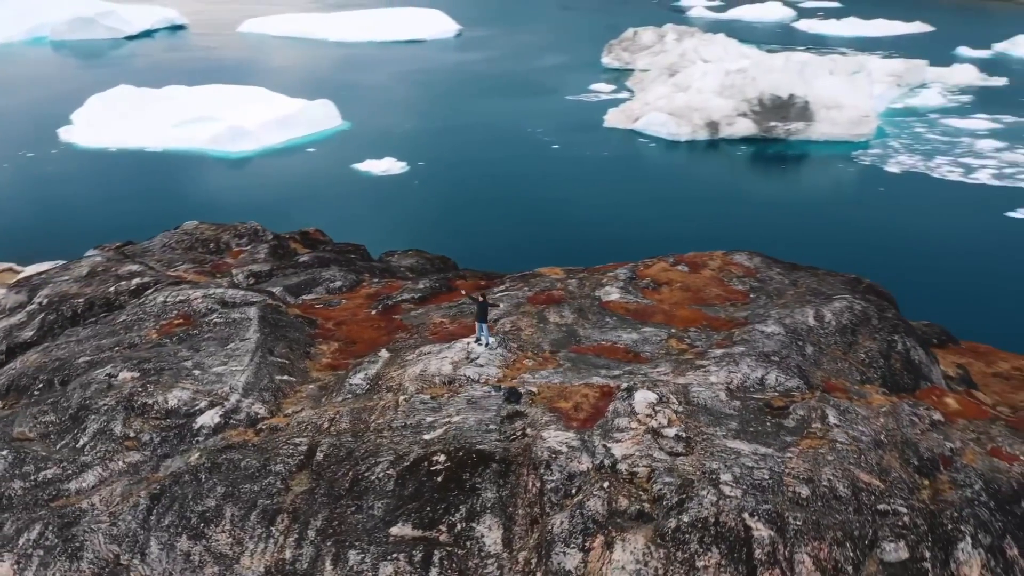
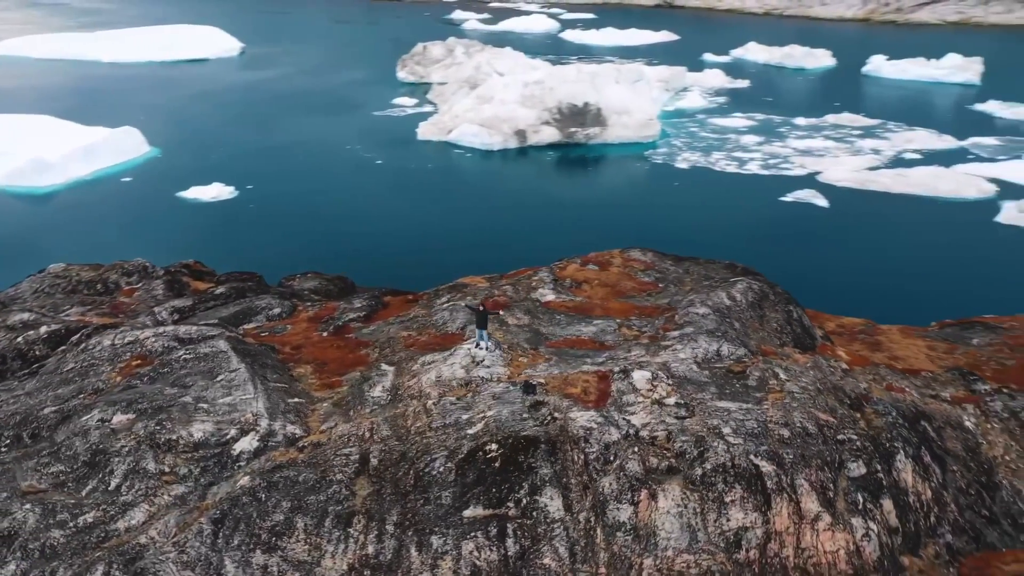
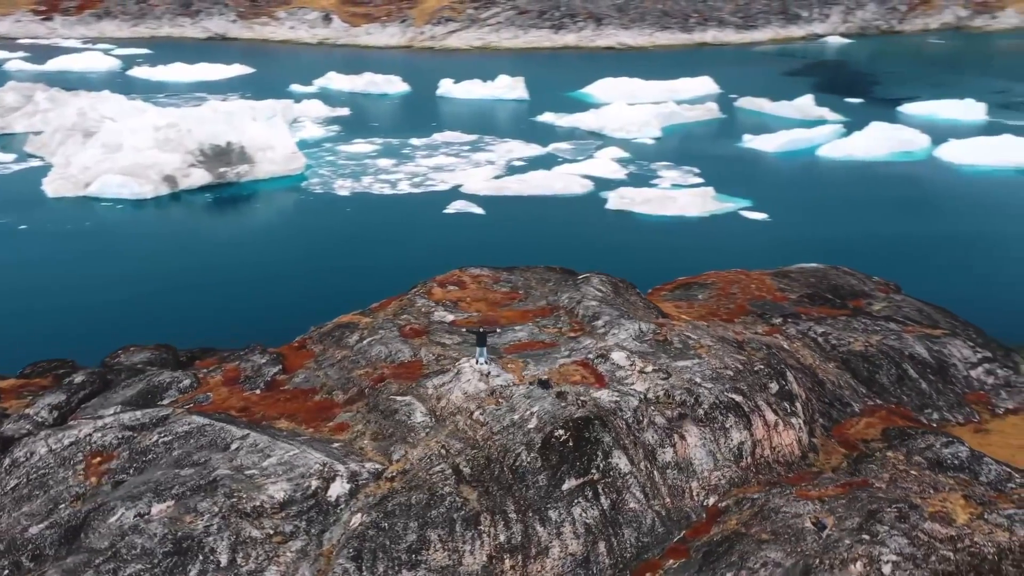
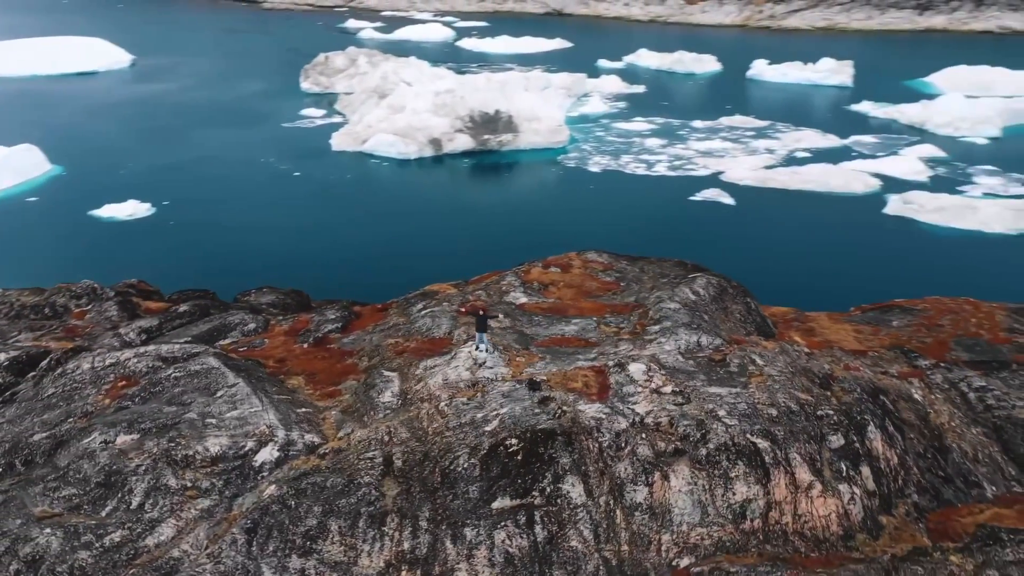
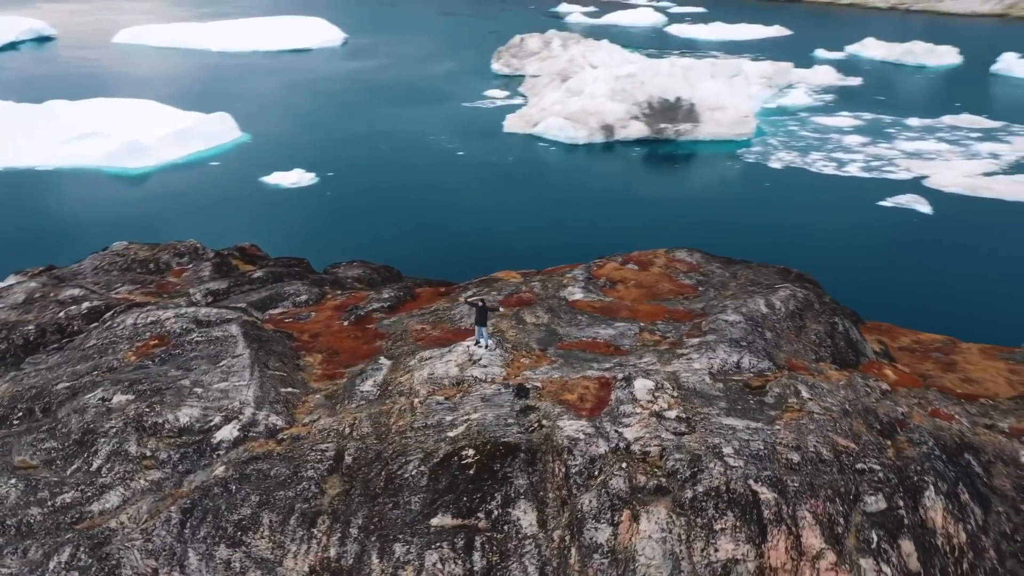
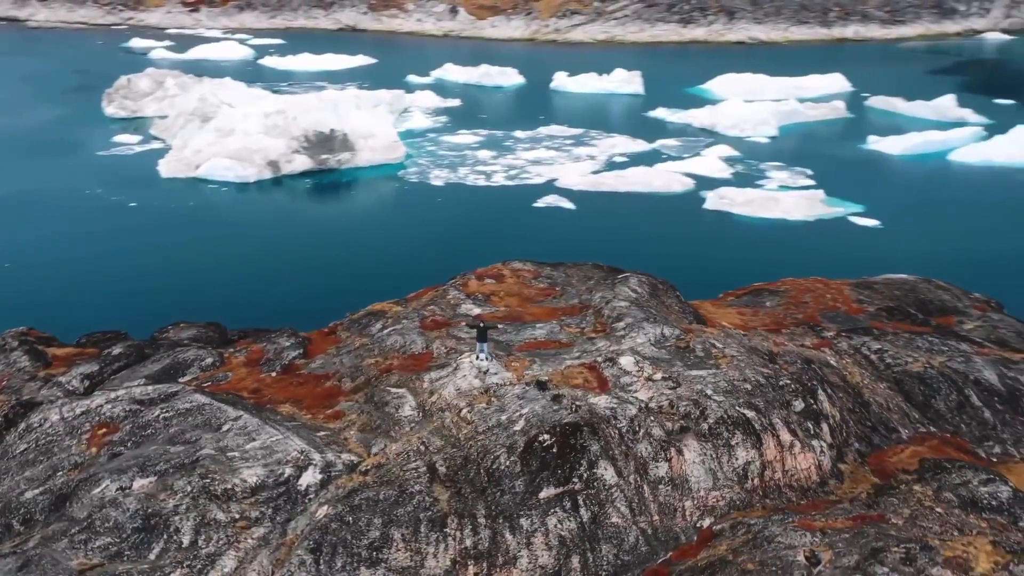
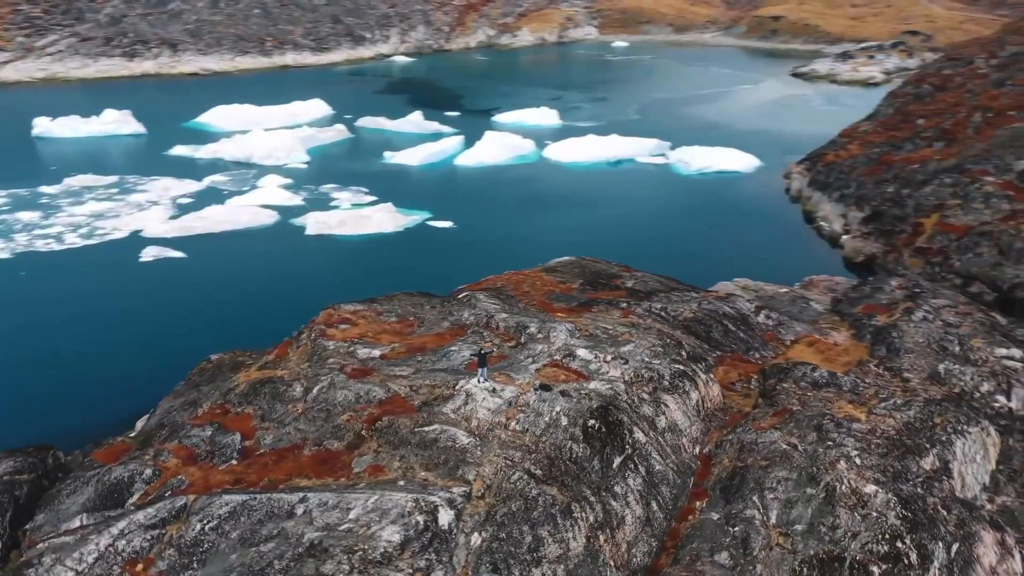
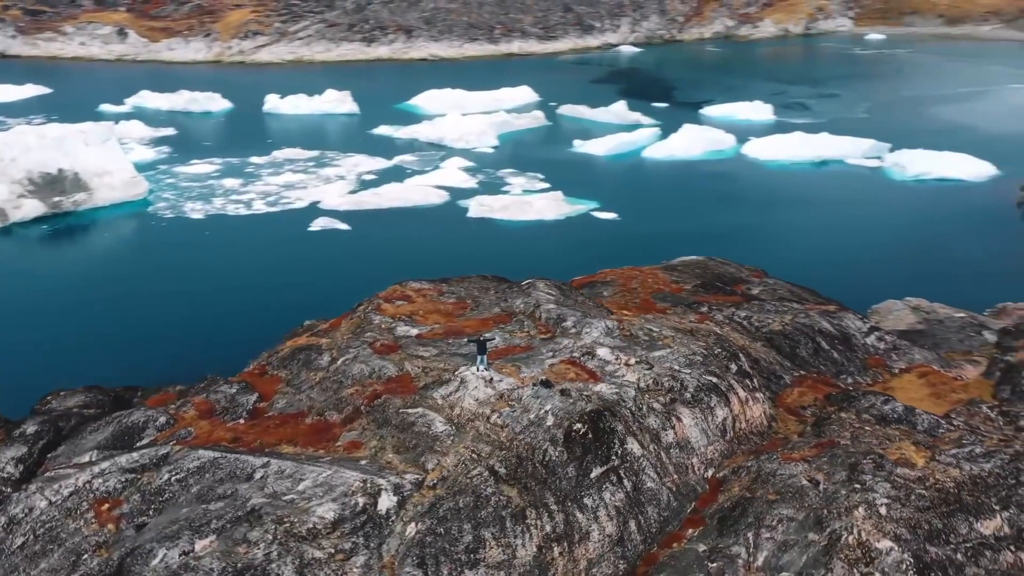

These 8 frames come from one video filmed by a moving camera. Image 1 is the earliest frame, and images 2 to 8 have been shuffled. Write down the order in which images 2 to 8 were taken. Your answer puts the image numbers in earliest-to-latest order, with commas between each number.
5, 2, 4, 6, 3, 8, 7
